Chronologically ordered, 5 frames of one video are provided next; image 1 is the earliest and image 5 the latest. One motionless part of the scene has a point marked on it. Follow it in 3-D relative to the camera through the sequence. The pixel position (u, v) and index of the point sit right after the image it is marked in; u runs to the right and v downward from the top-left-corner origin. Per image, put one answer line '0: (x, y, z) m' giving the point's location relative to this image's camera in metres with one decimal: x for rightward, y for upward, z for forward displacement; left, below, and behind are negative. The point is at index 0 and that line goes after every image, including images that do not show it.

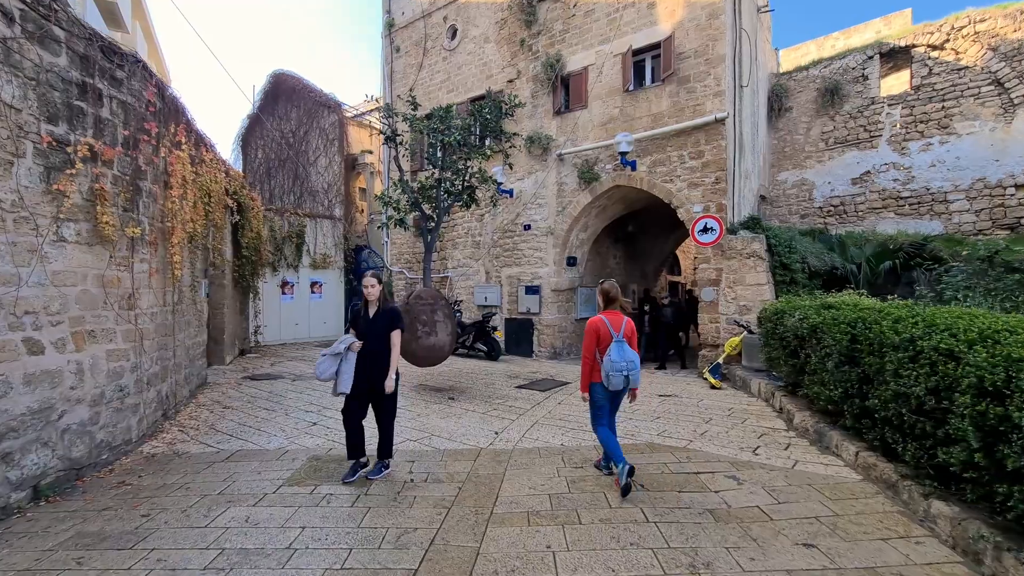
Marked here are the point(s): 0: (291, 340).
0: (-5.5, -1.3, +12.1) m
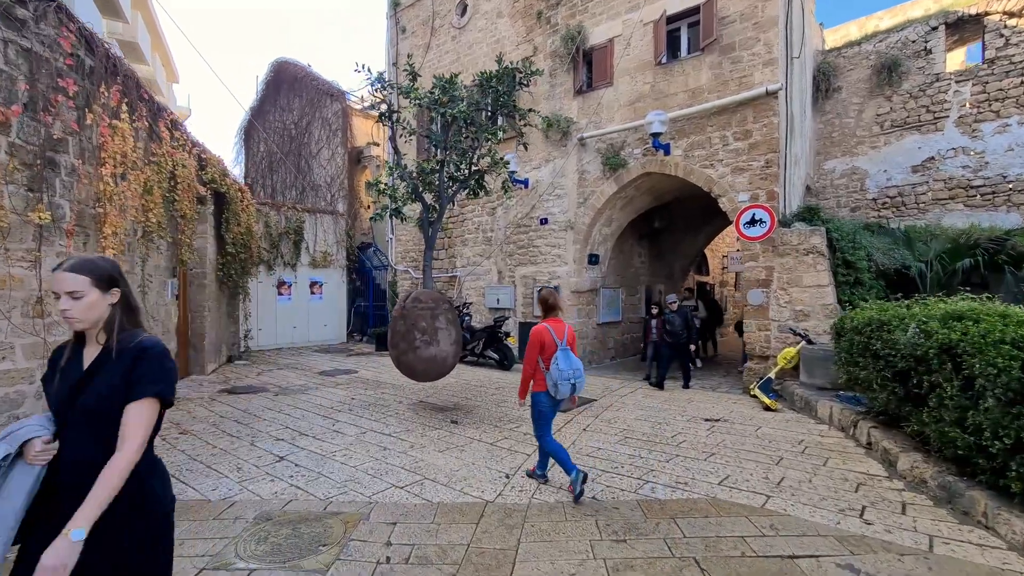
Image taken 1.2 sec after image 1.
0: (-5.2, -1.3, +11.3) m
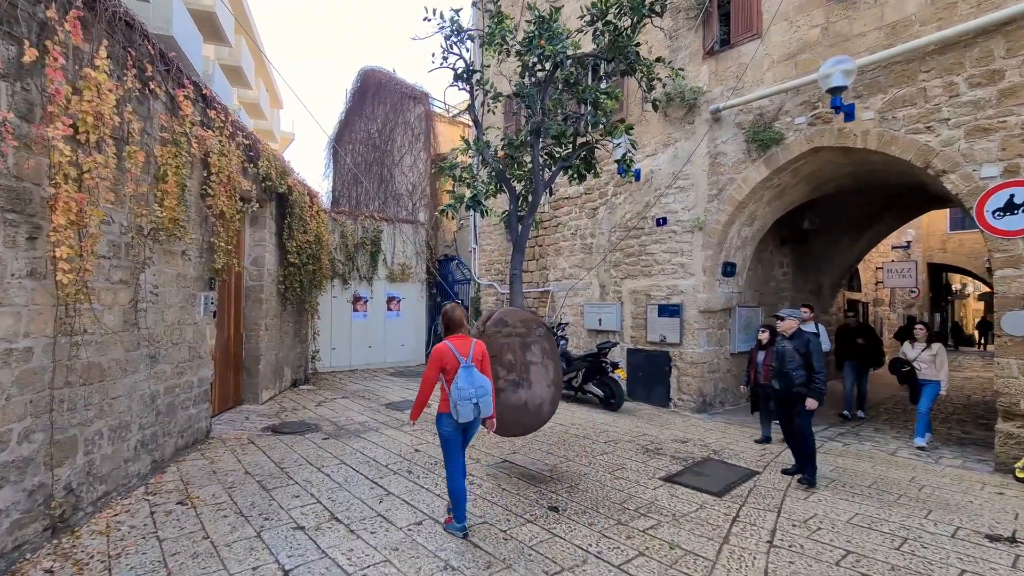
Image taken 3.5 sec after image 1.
0: (-3.1, -1.6, +10.3) m
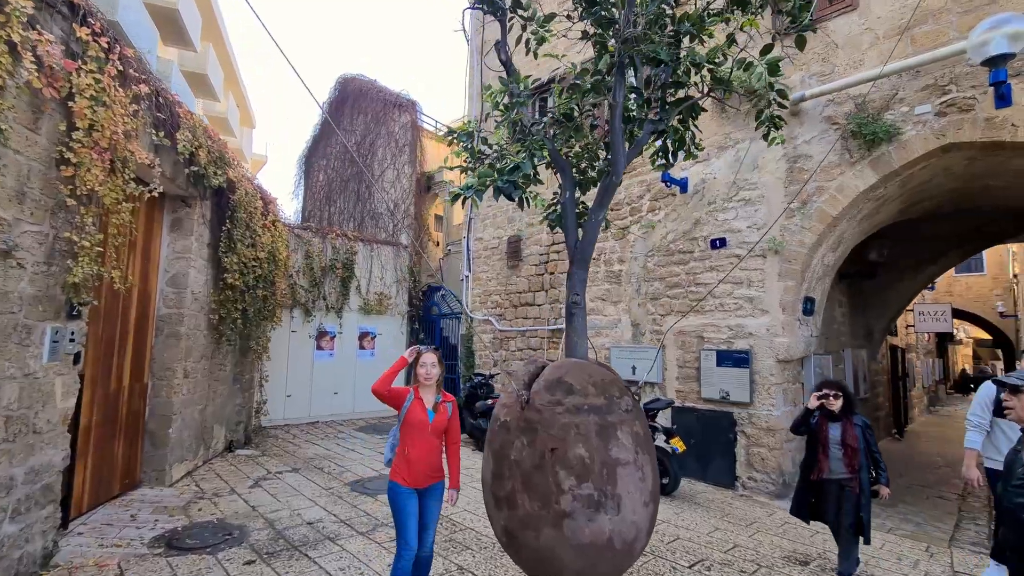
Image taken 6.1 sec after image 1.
0: (-3.2, -2.2, +8.3) m
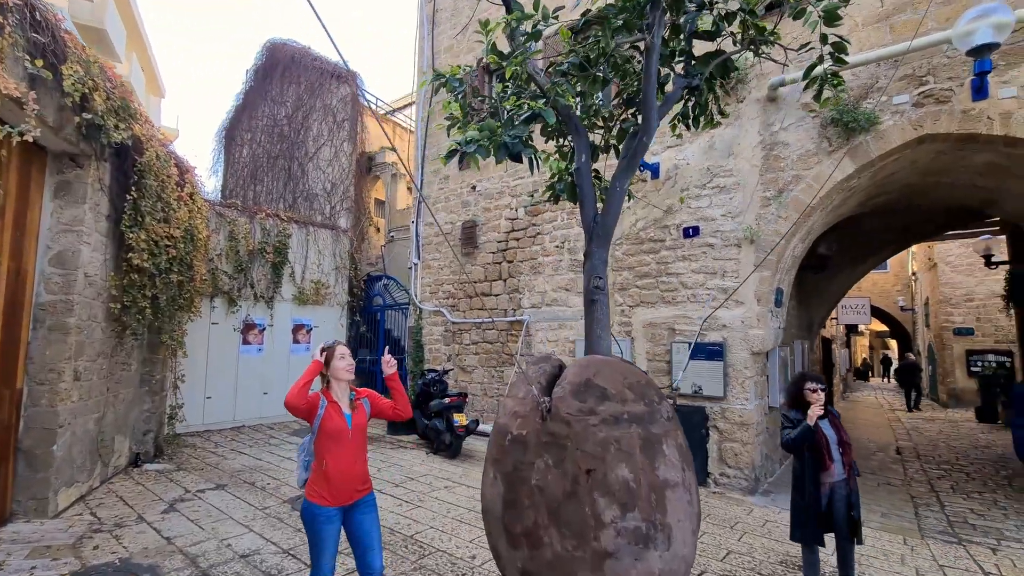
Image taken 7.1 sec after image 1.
0: (-3.9, -2.0, +7.3) m
